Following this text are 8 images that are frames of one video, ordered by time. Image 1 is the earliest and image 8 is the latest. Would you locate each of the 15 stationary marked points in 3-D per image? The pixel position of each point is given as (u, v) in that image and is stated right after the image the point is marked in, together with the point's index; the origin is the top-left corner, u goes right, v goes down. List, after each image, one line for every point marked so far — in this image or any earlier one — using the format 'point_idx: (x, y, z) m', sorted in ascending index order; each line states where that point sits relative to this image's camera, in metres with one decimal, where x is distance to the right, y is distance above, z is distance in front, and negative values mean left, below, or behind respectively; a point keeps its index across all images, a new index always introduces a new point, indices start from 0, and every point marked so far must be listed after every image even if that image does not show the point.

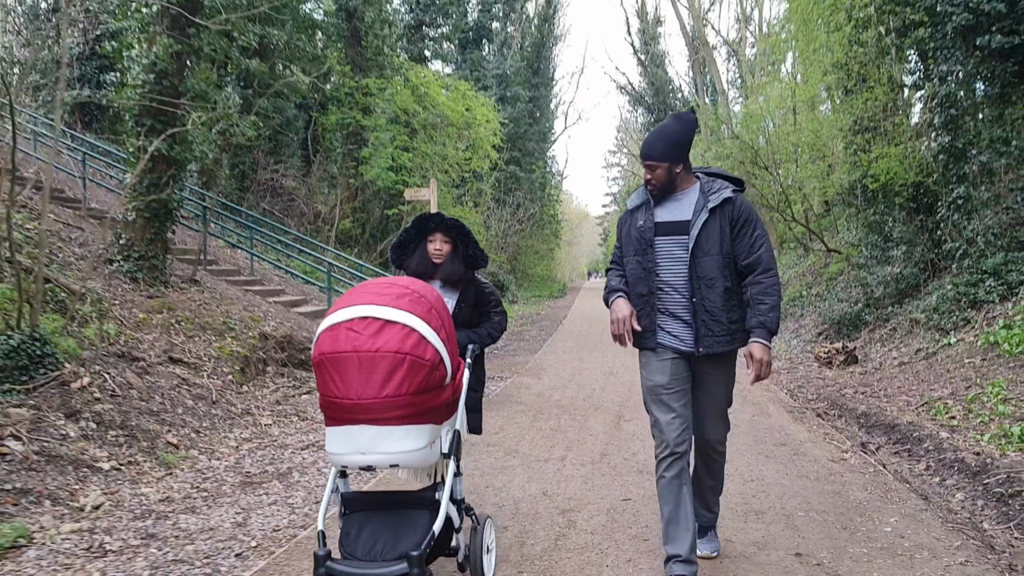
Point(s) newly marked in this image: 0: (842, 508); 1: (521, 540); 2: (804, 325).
0: (+1.5, -1.0, +3.7) m
1: (+0.1, -1.0, +3.4) m
2: (+4.6, -0.6, +13.3) m
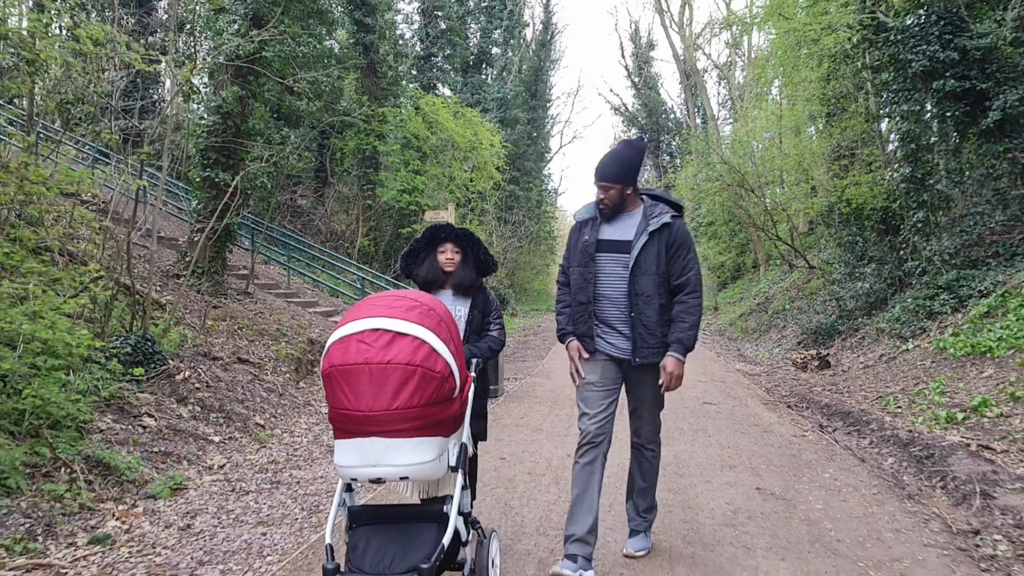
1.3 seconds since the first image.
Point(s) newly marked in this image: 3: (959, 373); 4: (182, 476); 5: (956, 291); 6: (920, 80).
0: (+1.7, -1.0, +4.9) m
1: (+0.3, -1.1, +4.6) m
2: (+4.8, -0.8, +14.6) m
3: (+4.1, -0.8, +7.8) m
4: (-1.9, -1.1, +4.8) m
5: (+5.4, 0.0, +10.2) m
6: (+5.4, +2.7, +11.1) m
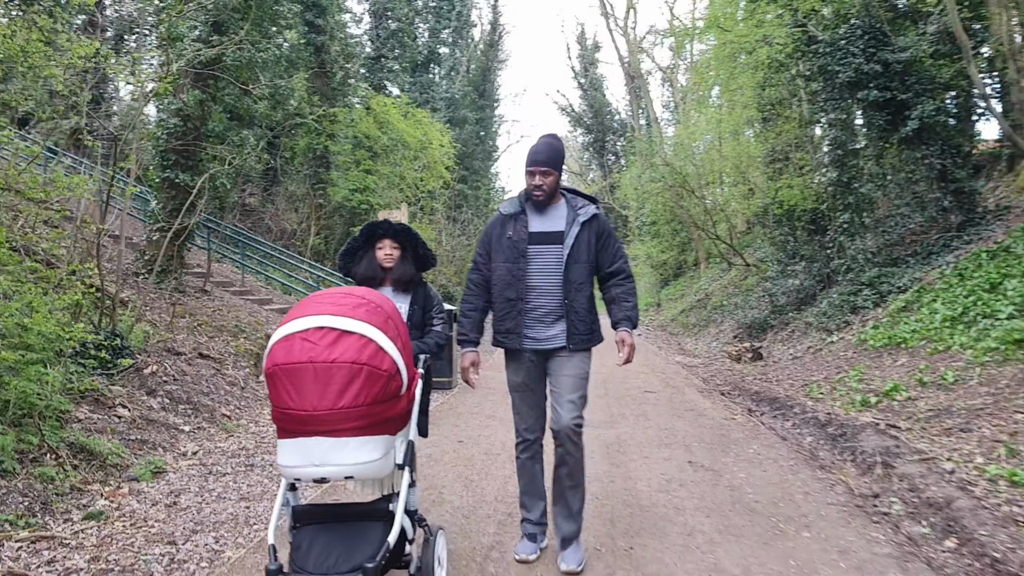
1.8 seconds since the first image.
0: (+1.4, -1.0, +5.5) m
1: (0.0, -1.0, +5.1) m
2: (+3.9, -0.8, +15.3) m
3: (+3.7, -0.7, +8.5) m
4: (-2.2, -1.1, +5.1) m
5: (+4.8, 0.0, +11.0) m
6: (+4.7, +2.8, +11.8) m
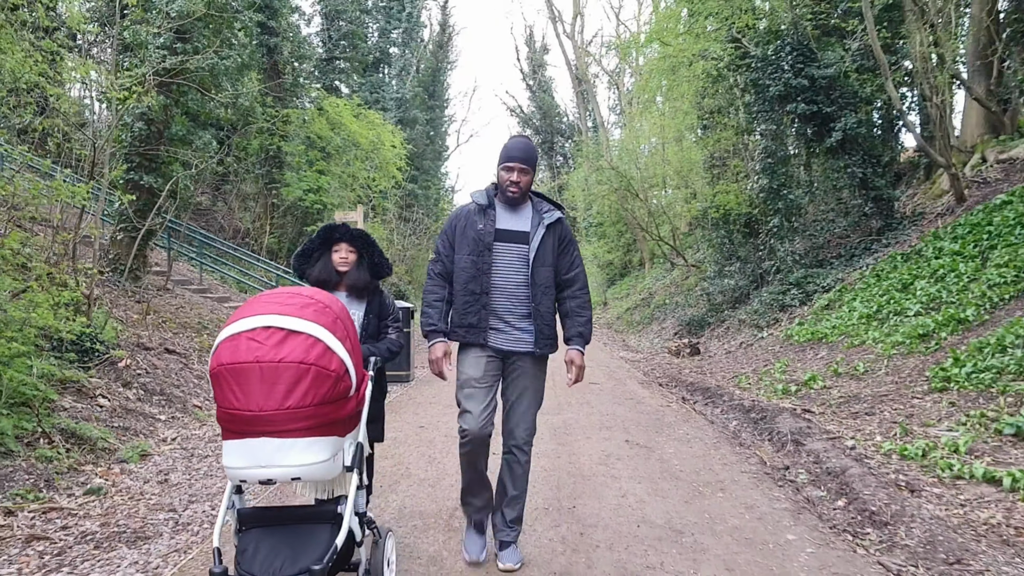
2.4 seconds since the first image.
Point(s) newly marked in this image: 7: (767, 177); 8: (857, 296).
0: (+1.1, -1.0, +6.1) m
1: (-0.2, -1.0, +5.6) m
2: (+2.9, -0.7, +16.1) m
3: (+3.2, -0.7, +9.2) m
4: (-2.4, -1.1, +5.6) m
5: (+4.1, 0.0, +11.8) m
6: (+4.0, +2.8, +12.7) m
7: (+3.9, +1.7, +13.0) m
8: (+4.2, -0.1, +10.3) m
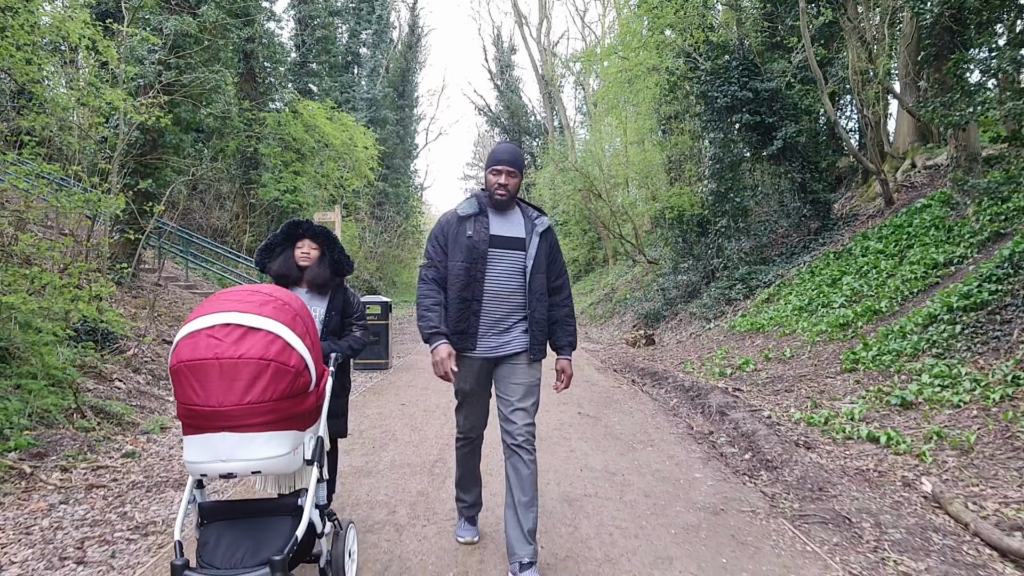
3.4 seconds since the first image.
0: (+0.8, -1.0, +7.1) m
1: (-0.5, -1.0, +6.5) m
2: (+2.3, -0.7, +17.1) m
3: (+2.8, -0.7, +10.3) m
4: (-2.7, -1.0, +6.4) m
5: (+3.6, +0.1, +12.9) m
6: (+3.5, +2.9, +13.7) m
7: (+3.4, +1.8, +14.0) m
8: (+3.8, 0.0, +11.4) m
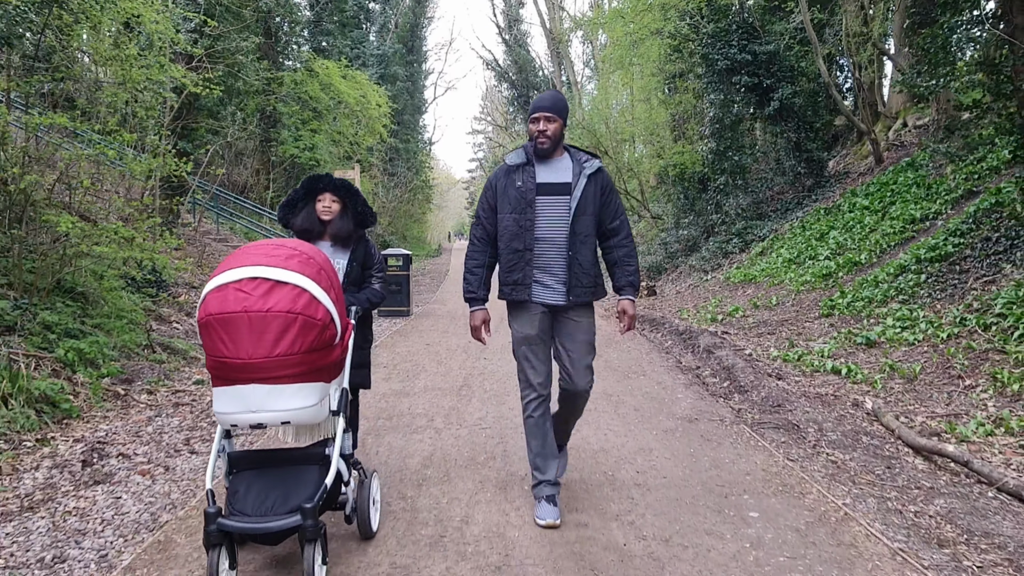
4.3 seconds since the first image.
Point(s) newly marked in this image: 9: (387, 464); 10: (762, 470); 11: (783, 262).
0: (+0.9, -0.5, +8.0) m
1: (-0.4, -0.6, +7.5) m
2: (+2.5, +0.3, +18.0) m
3: (+2.9, -0.1, +11.2) m
4: (-2.6, -0.6, +7.3) m
5: (+3.8, +0.8, +13.7) m
6: (+3.7, +3.6, +14.4) m
7: (+3.6, +2.6, +14.7) m
8: (+4.0, +0.6, +12.2) m
9: (-0.6, -0.8, +3.9) m
10: (+1.1, -0.8, +3.7) m
11: (+3.7, +0.4, +11.4) m
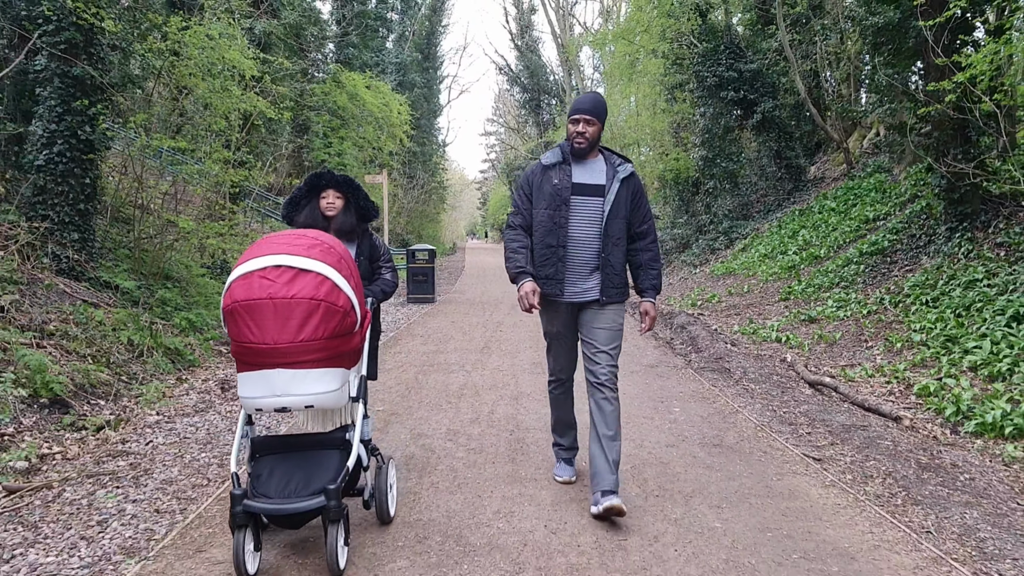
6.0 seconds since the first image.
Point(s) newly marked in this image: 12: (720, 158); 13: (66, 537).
0: (+1.0, -0.4, +9.7) m
1: (-0.3, -0.4, +9.2) m
2: (+2.8, +0.5, +19.7) m
3: (+3.1, +0.1, +12.9) m
4: (-2.5, -0.5, +9.1) m
5: (+4.0, +1.0, +15.4) m
6: (+3.9, +3.8, +16.1) m
7: (+3.8, +2.7, +16.4) m
8: (+4.2, +0.8, +13.9) m
9: (-0.5, -0.7, +5.7) m
10: (+1.2, -0.7, +5.5) m
11: (+3.8, +0.5, +13.1) m
12: (+4.0, +2.5, +16.3) m
13: (-1.7, -0.9, +3.1) m
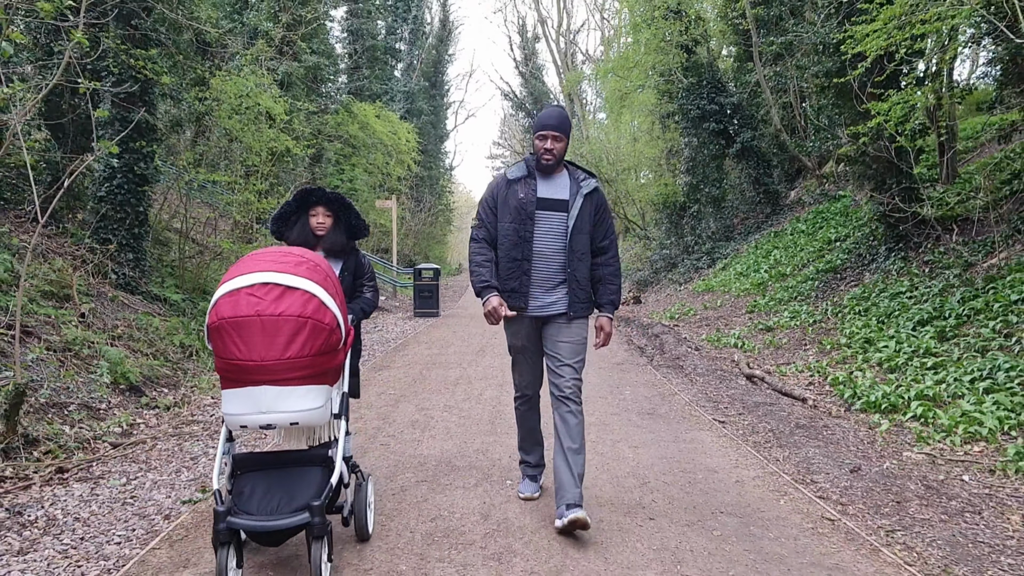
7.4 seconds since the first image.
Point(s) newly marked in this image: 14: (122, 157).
0: (+1.0, -0.5, +11.0) m
1: (-0.3, -0.6, +10.5) m
2: (+2.8, 0.0, +20.9) m
3: (+3.0, -0.2, +14.1) m
4: (-2.5, -0.6, +10.4) m
5: (+4.0, +0.6, +16.7) m
6: (+3.9, +3.4, +17.4) m
7: (+3.8, +2.4, +17.7) m
8: (+4.1, +0.5, +15.2) m
9: (-0.6, -0.8, +6.9) m
10: (+1.1, -0.7, +6.7) m
11: (+3.8, +0.2, +14.3) m
12: (+4.0, +2.2, +17.6) m
13: (-1.8, -0.9, +4.4) m
14: (-4.1, +1.4, +8.9) m
